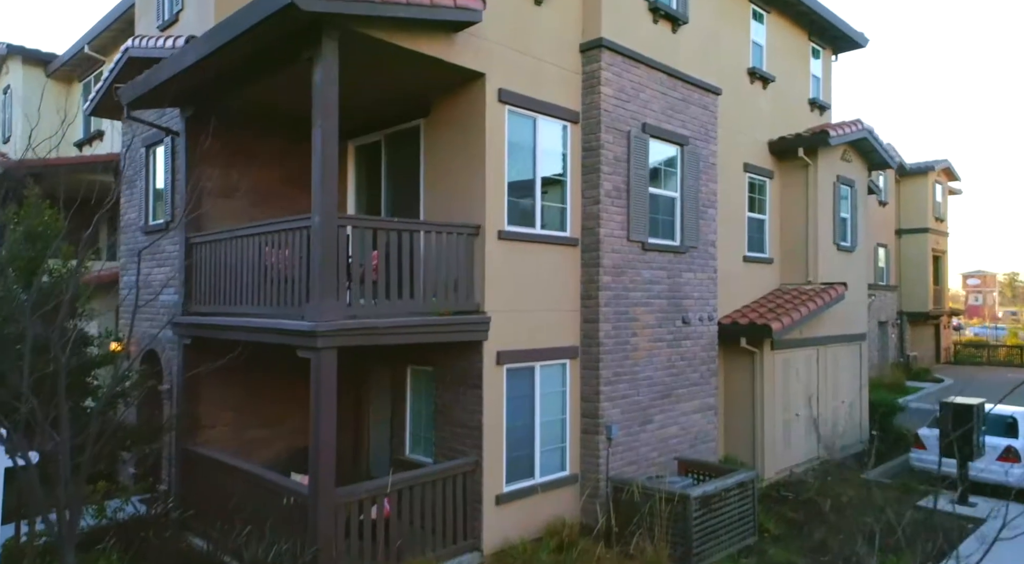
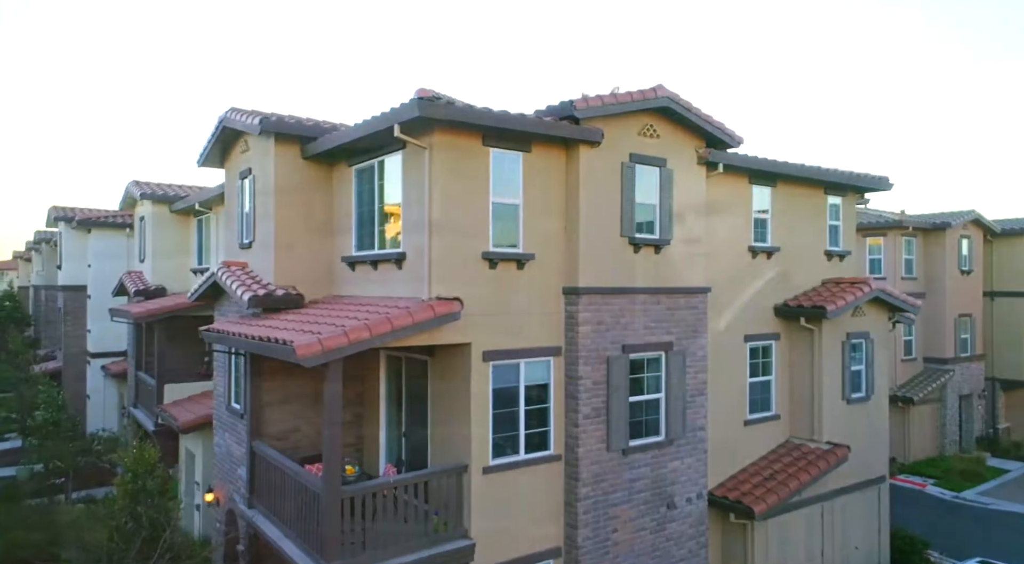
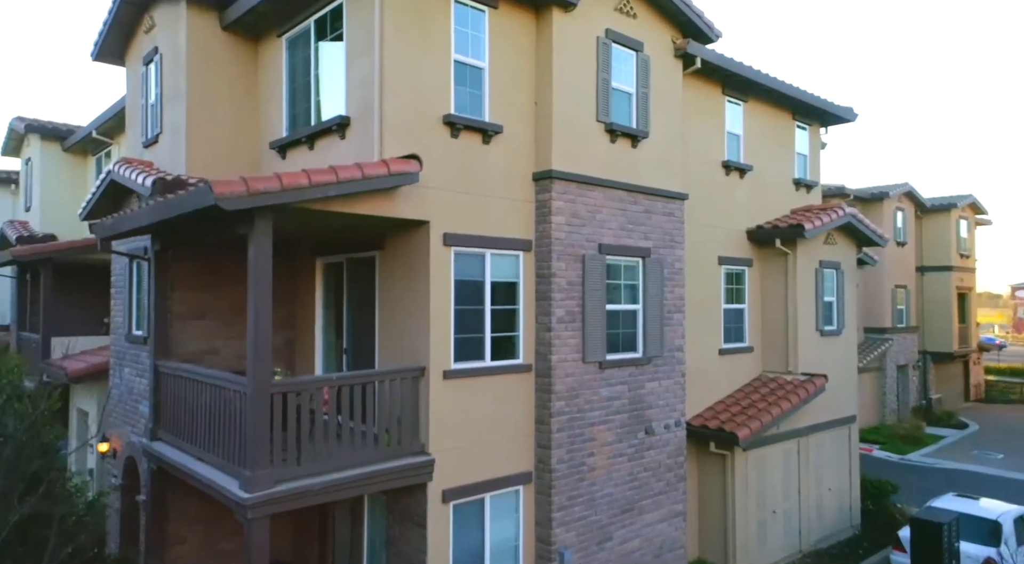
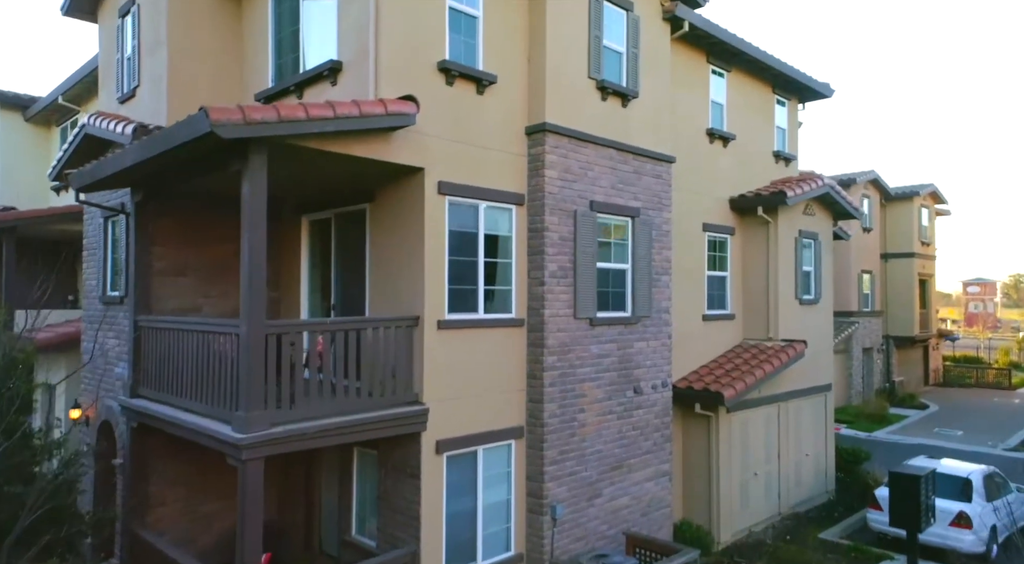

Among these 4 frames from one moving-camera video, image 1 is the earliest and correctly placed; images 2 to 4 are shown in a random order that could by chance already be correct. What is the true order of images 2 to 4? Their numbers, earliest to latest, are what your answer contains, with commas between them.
4, 3, 2
